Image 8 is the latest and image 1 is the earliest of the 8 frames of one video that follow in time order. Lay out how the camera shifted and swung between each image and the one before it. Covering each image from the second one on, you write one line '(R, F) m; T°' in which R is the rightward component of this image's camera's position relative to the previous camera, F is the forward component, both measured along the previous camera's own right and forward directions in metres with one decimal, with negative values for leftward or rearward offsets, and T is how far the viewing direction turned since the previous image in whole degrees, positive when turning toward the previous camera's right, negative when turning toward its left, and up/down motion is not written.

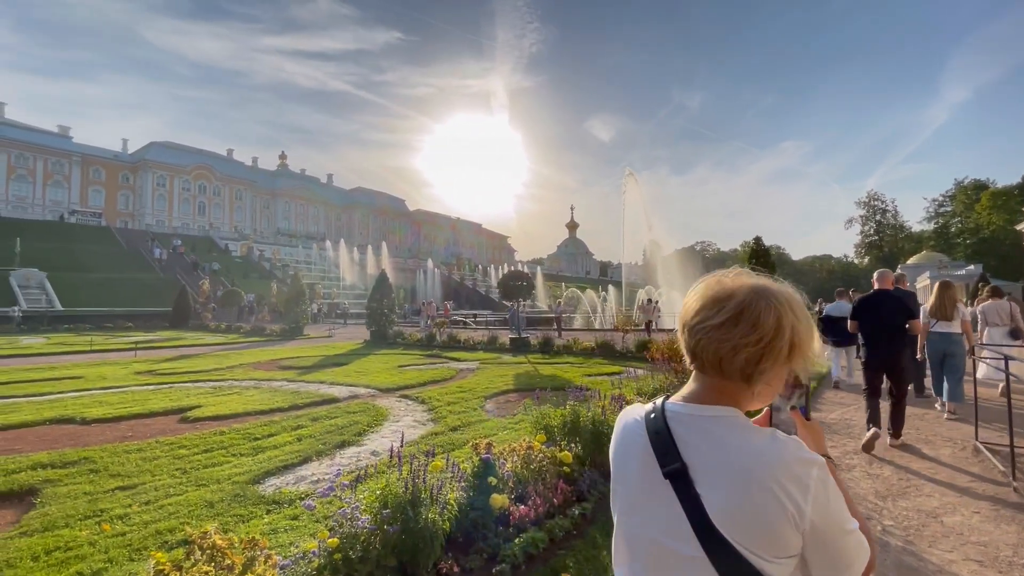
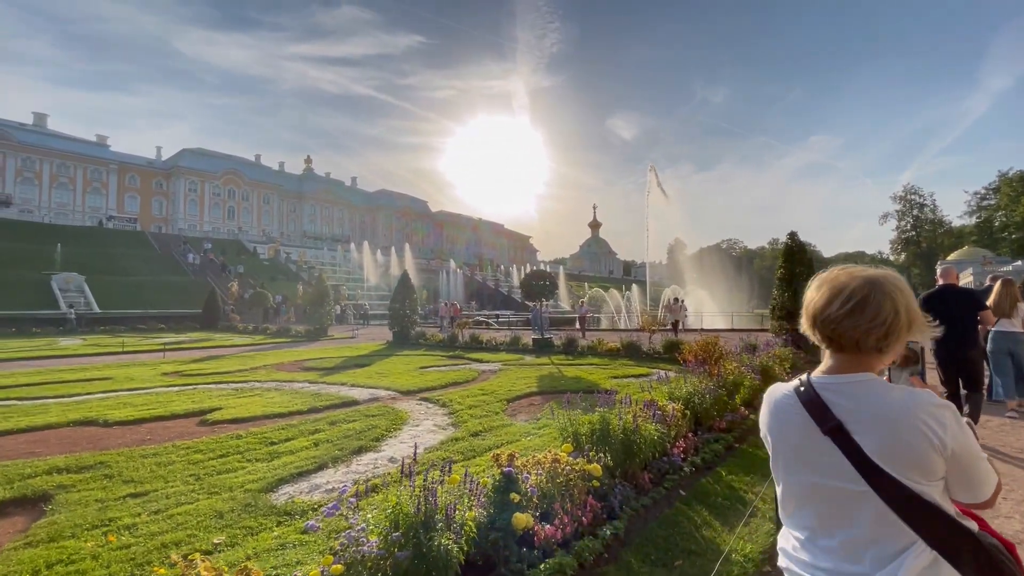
(0.0, +0.3) m; -3°
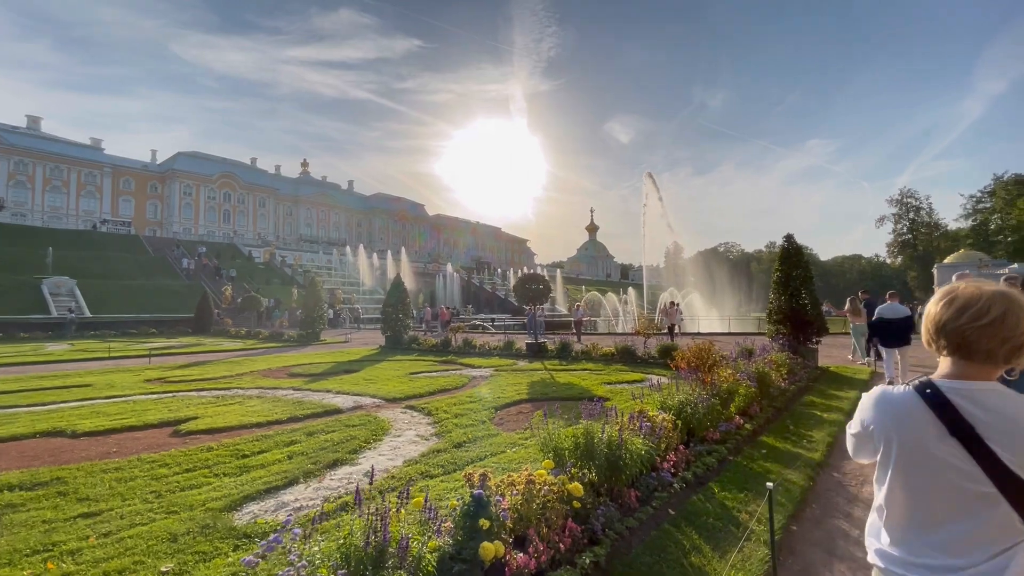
(+0.2, +0.3) m; 0°
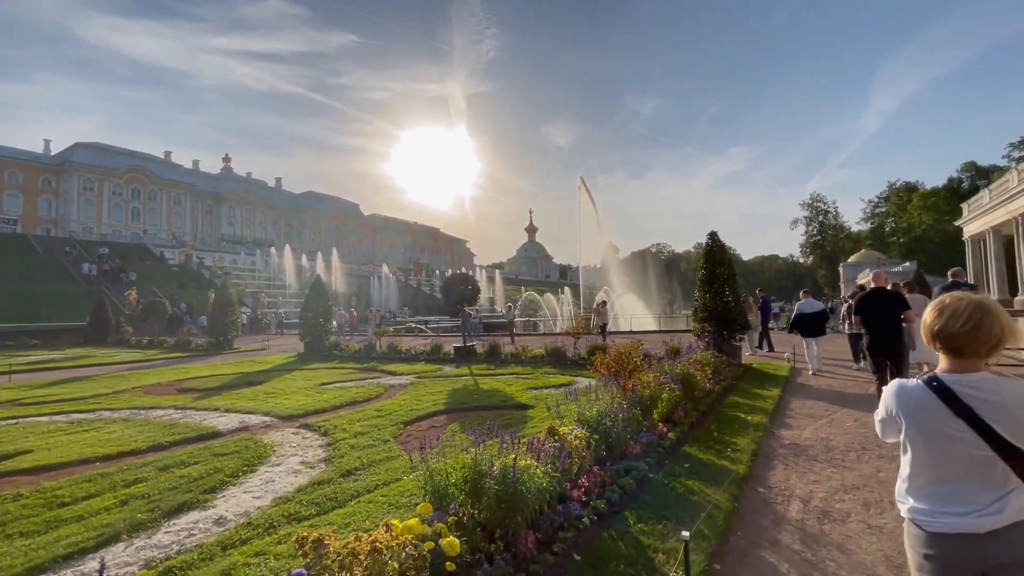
(+0.5, +0.8) m; +7°
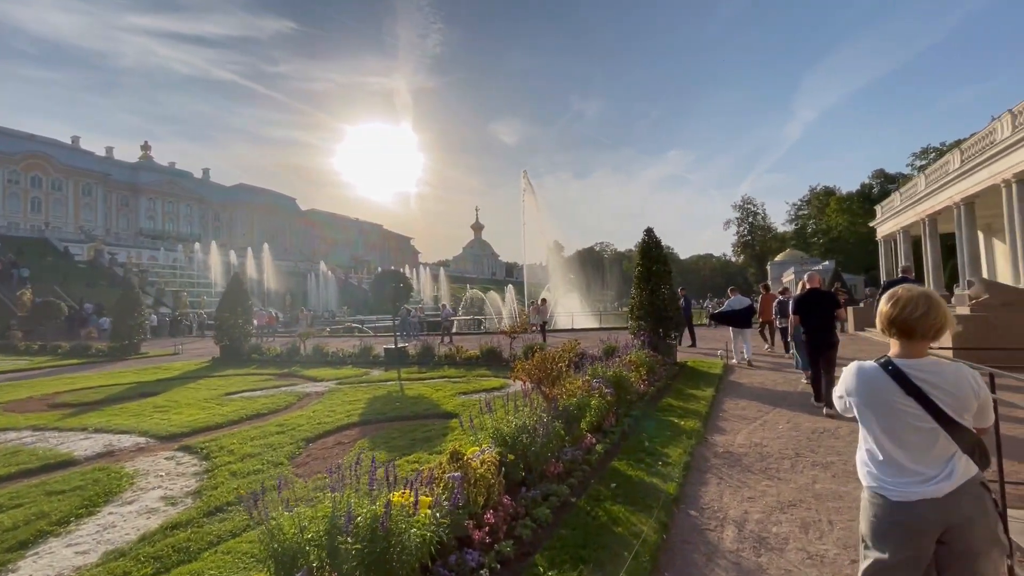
(+0.4, +0.7) m; +6°
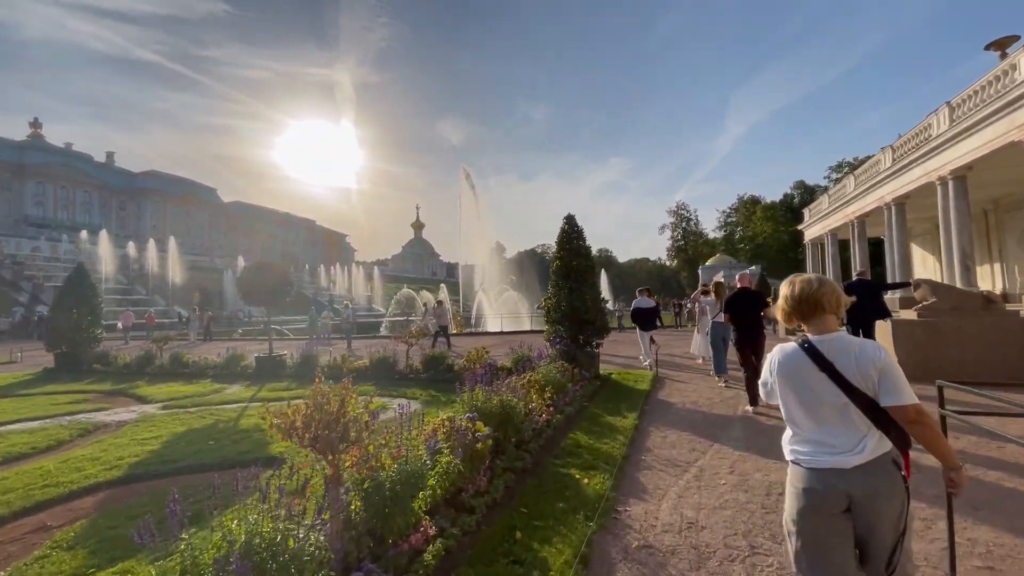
(+1.1, +2.2) m; +7°
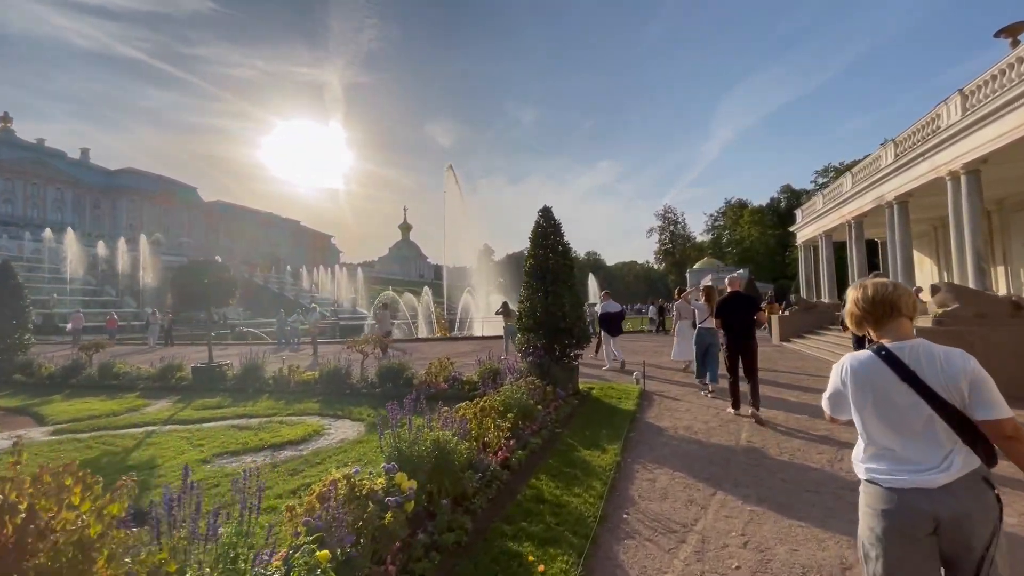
(+0.4, +1.4) m; +1°
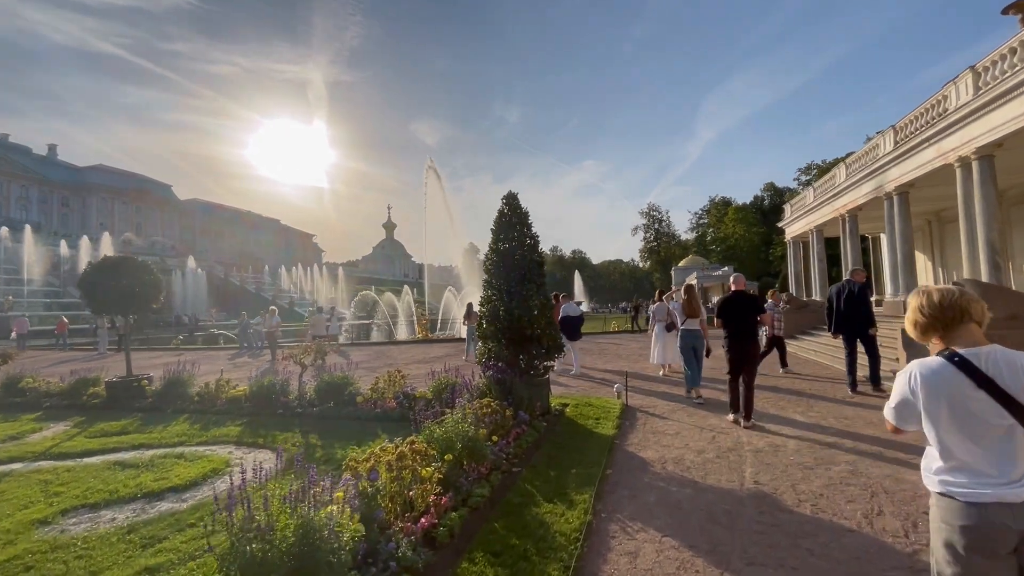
(+0.4, +1.4) m; +2°
